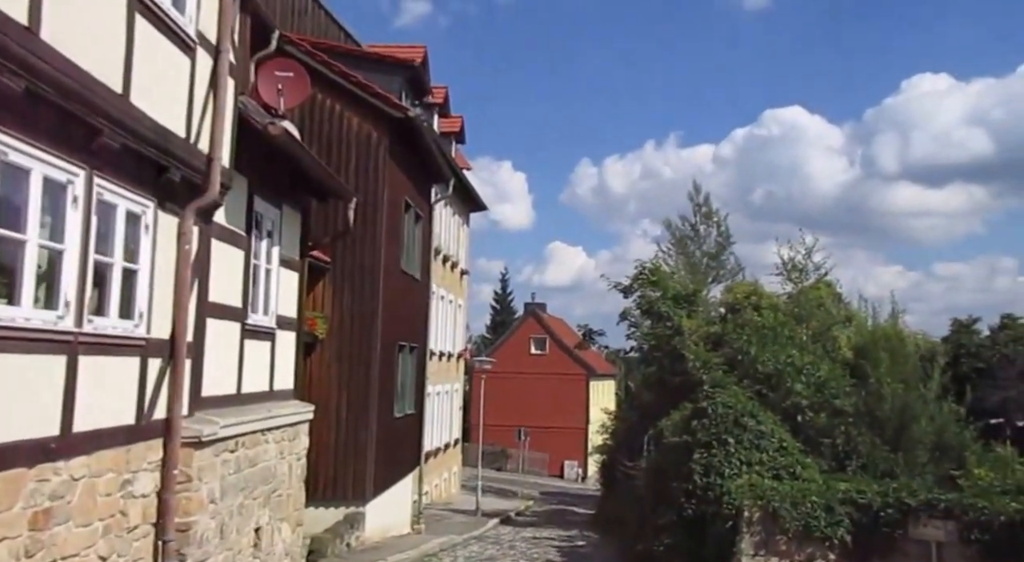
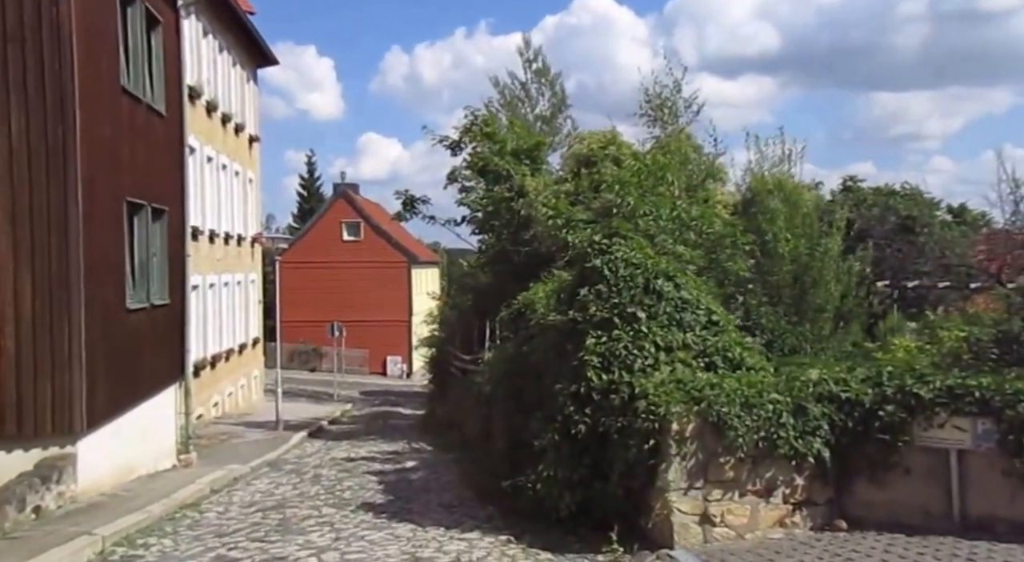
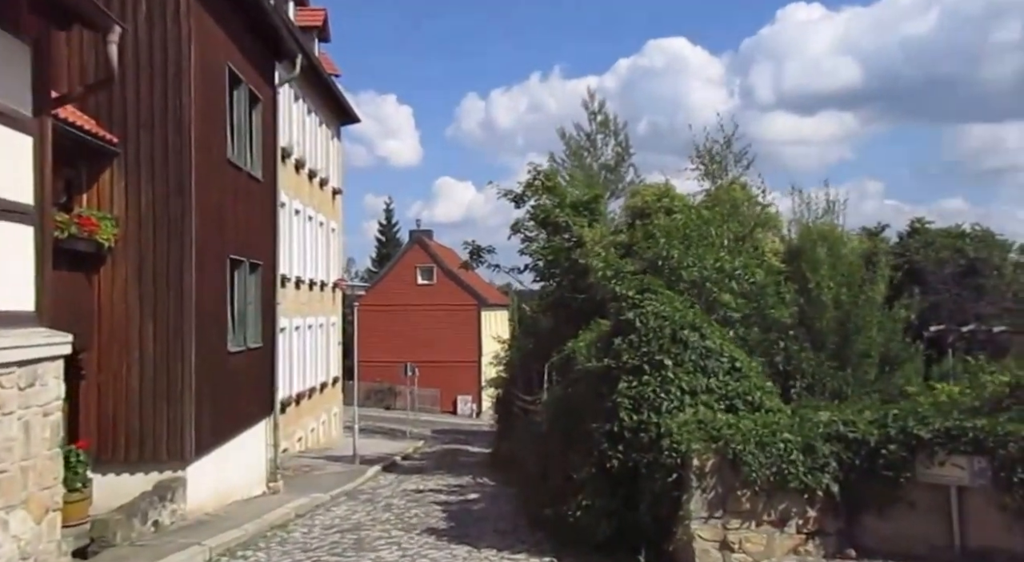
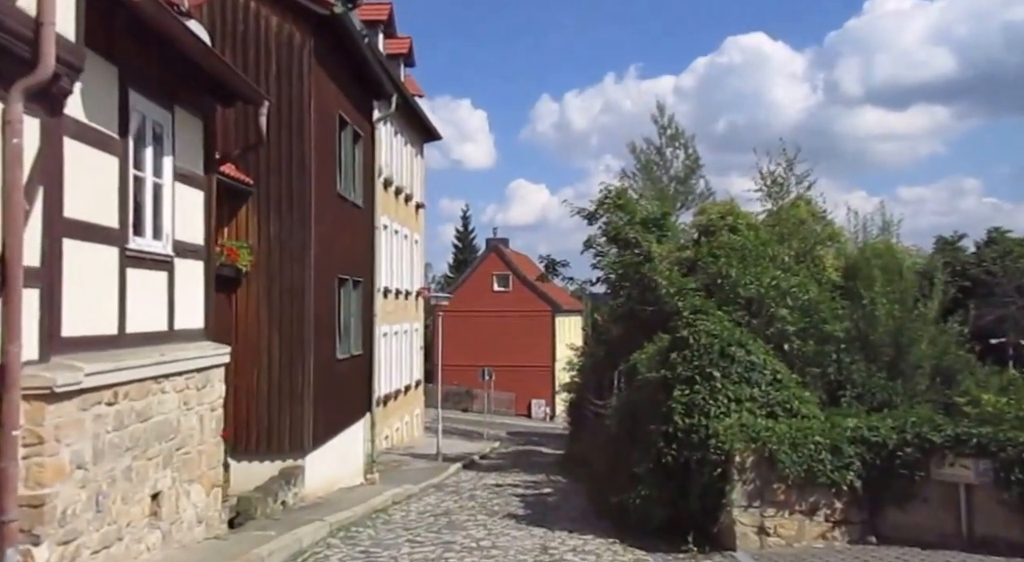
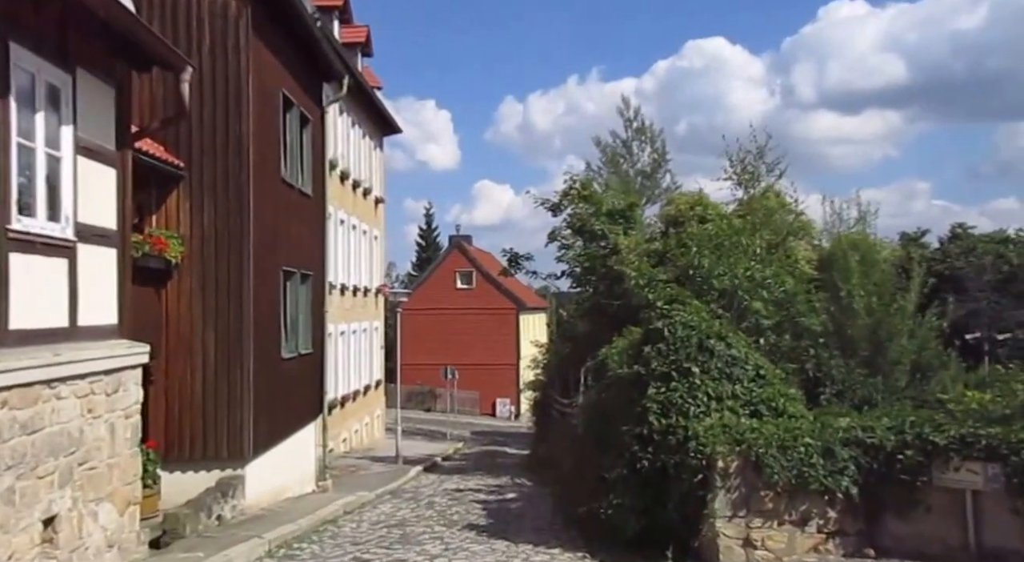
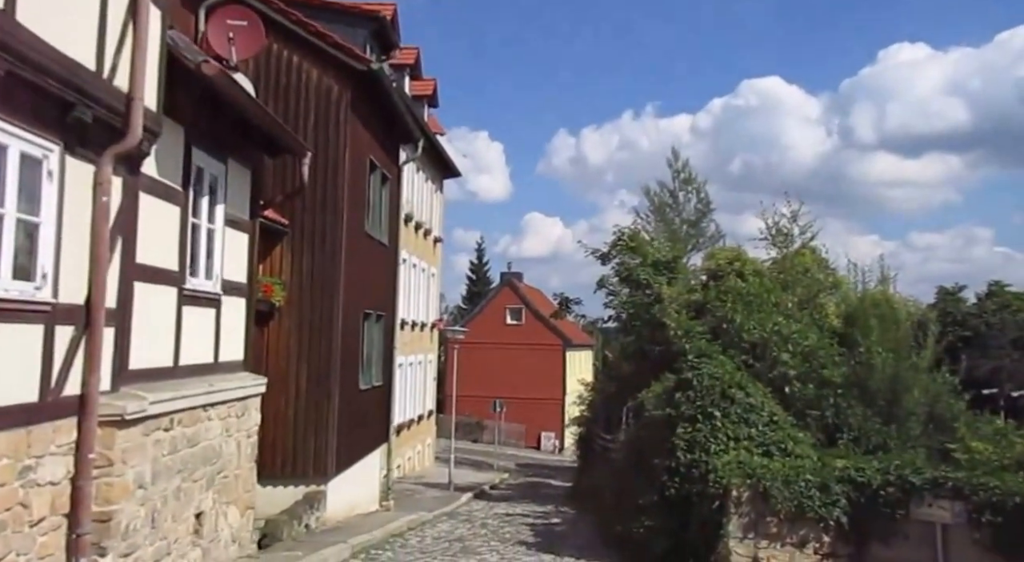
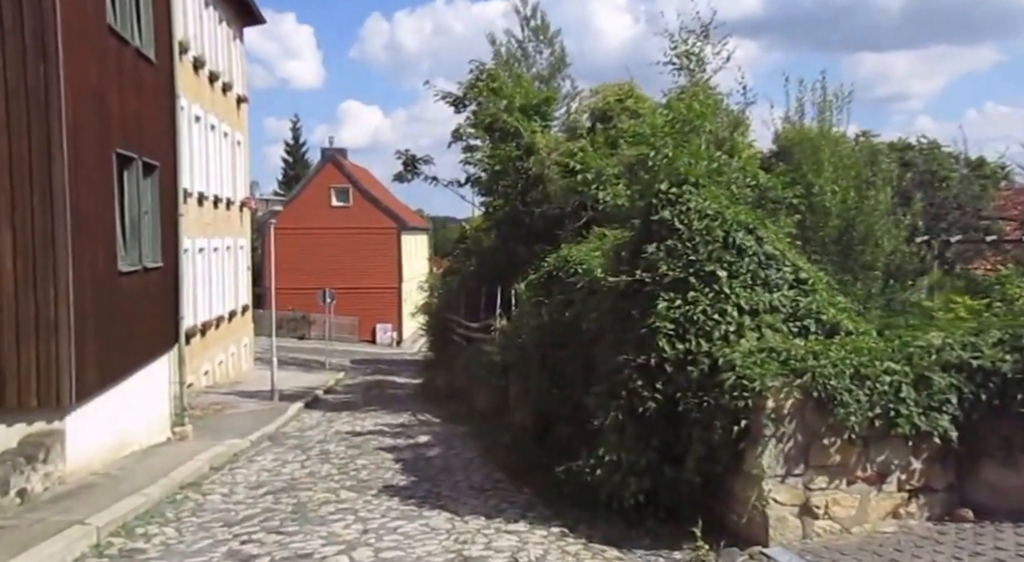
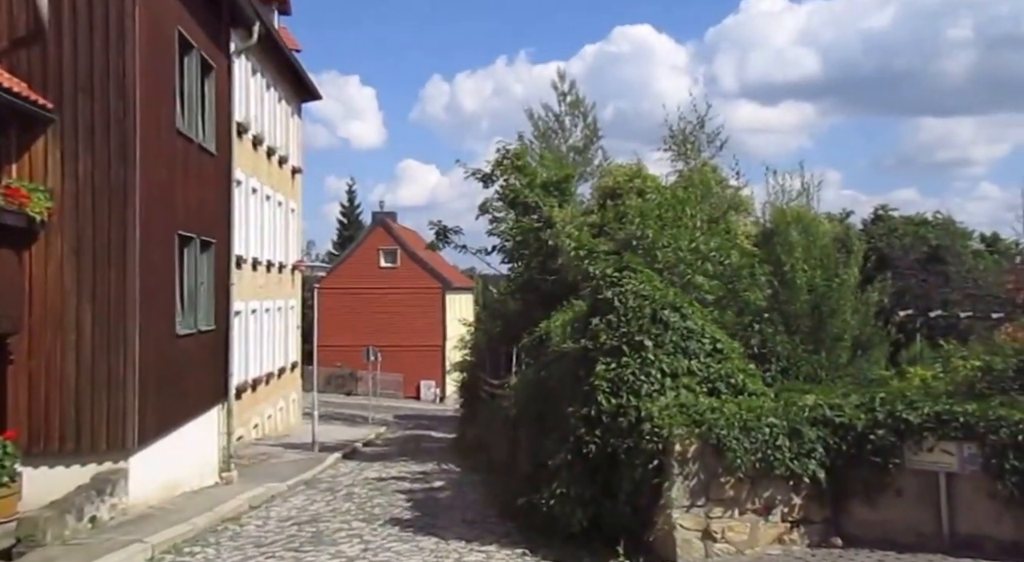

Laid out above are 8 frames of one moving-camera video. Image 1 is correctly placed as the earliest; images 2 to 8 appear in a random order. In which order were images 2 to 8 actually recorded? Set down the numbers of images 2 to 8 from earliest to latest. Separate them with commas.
6, 4, 5, 3, 8, 2, 7
